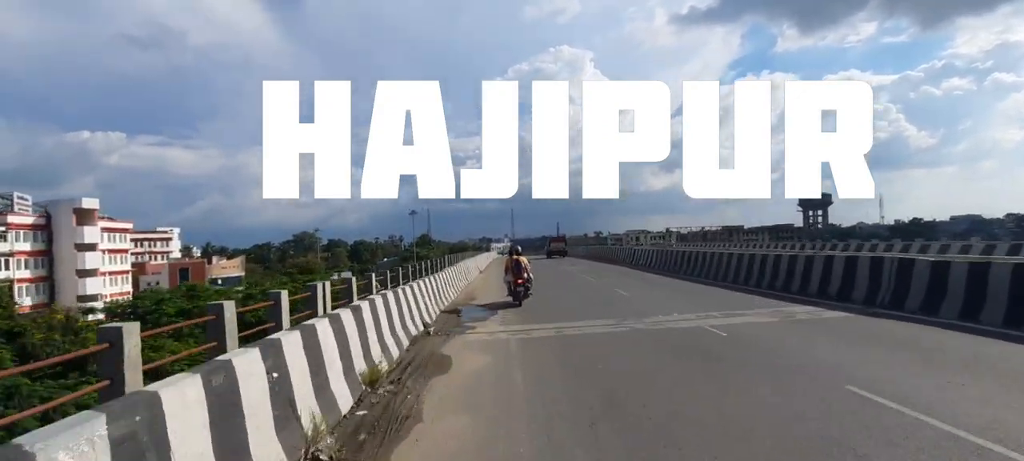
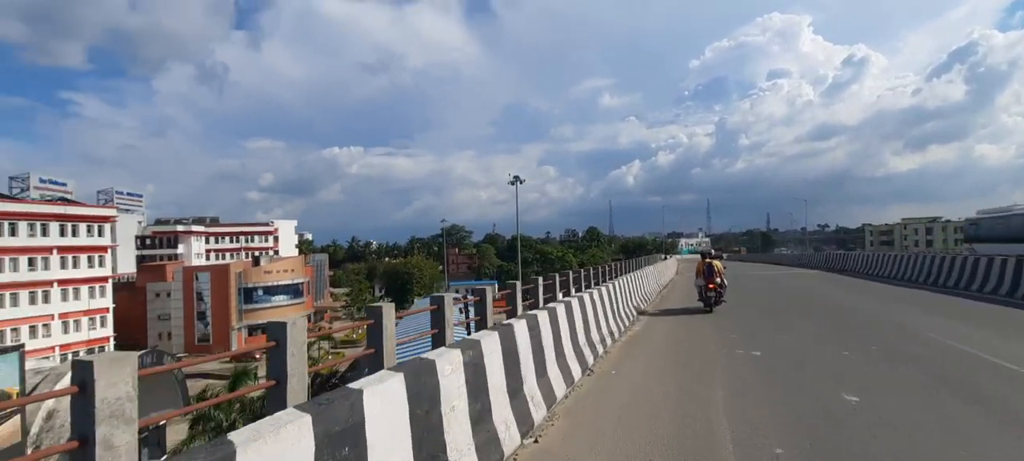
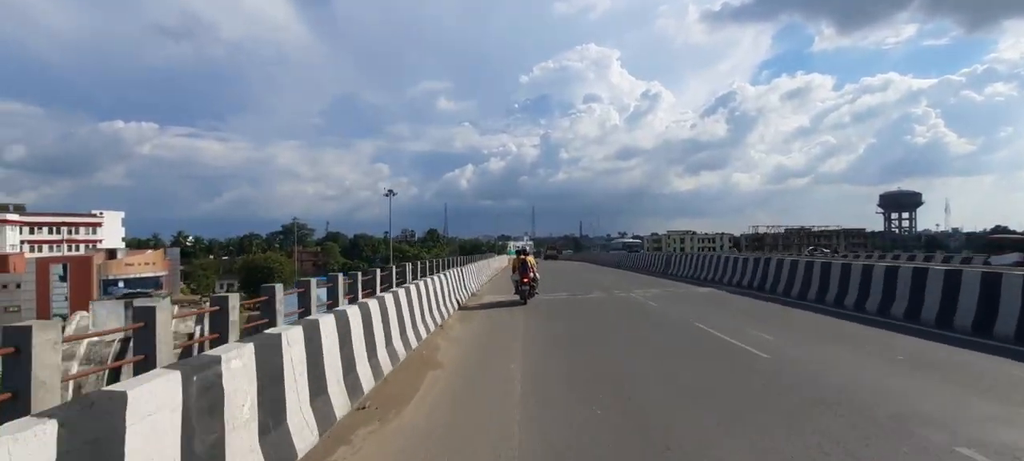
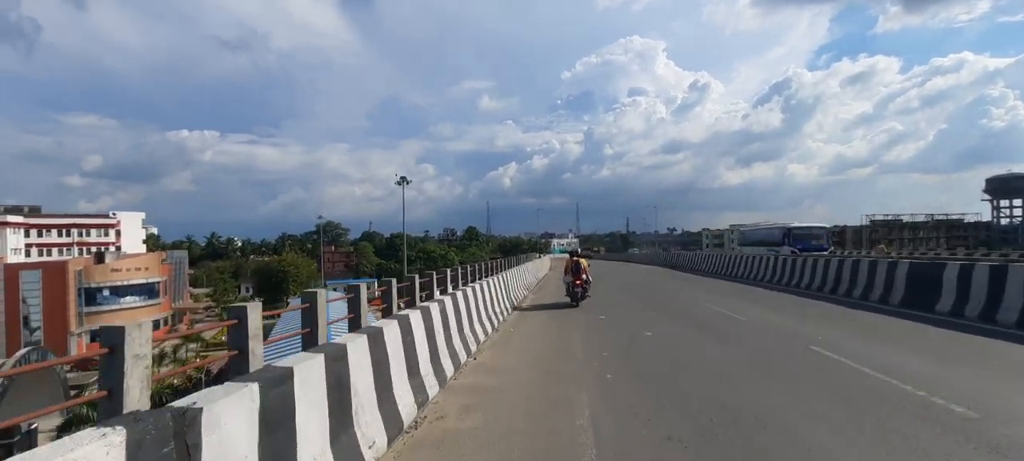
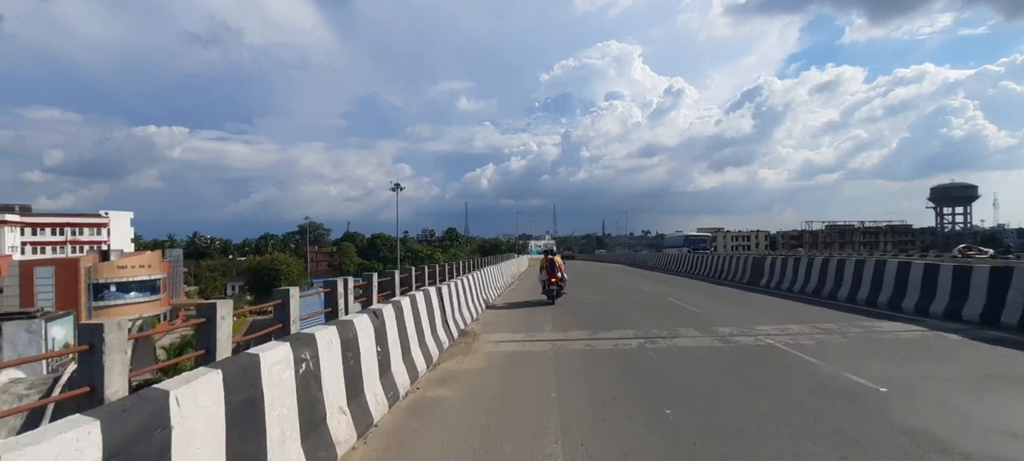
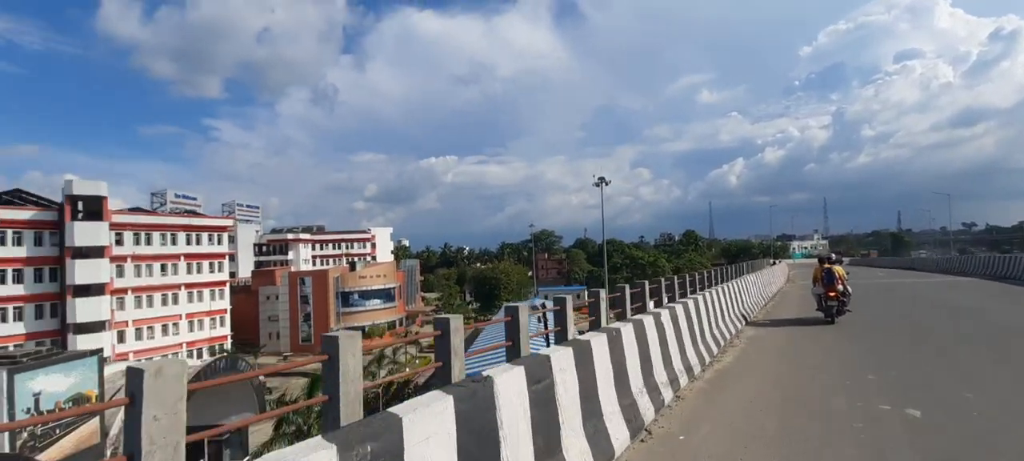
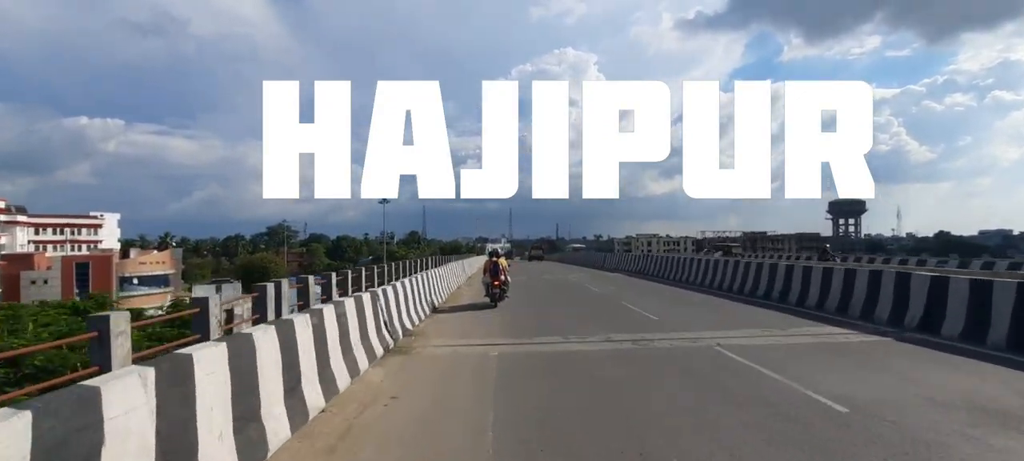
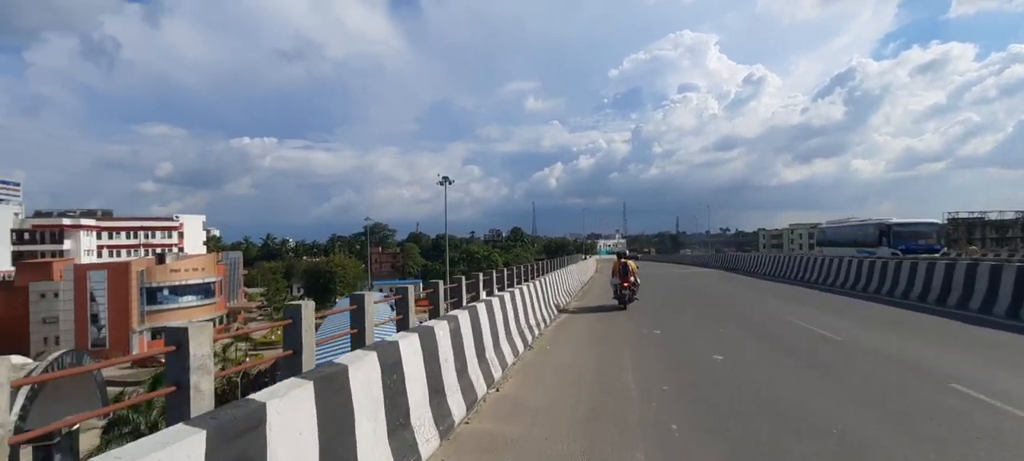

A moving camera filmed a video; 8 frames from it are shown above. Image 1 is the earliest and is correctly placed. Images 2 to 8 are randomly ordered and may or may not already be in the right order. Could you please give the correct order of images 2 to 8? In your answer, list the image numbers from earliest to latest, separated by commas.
7, 3, 5, 4, 8, 2, 6
